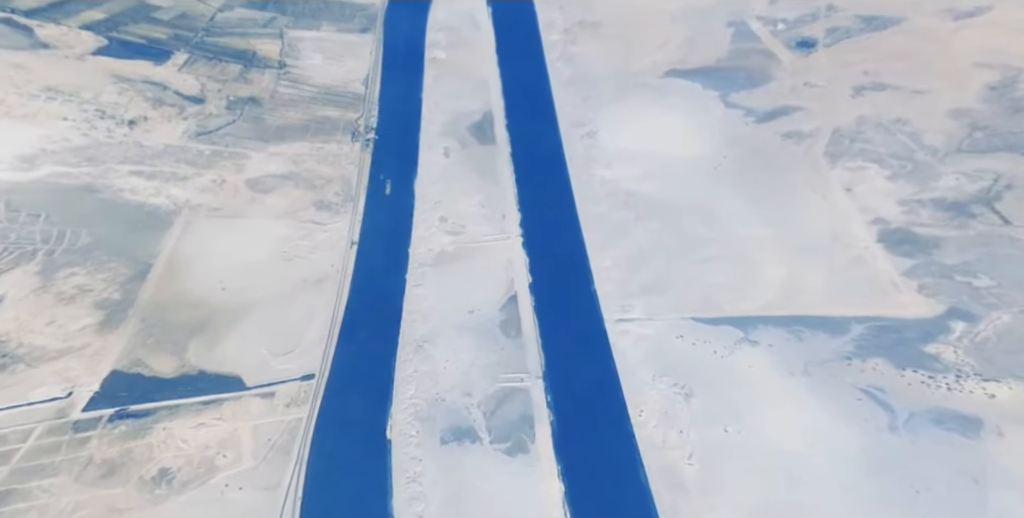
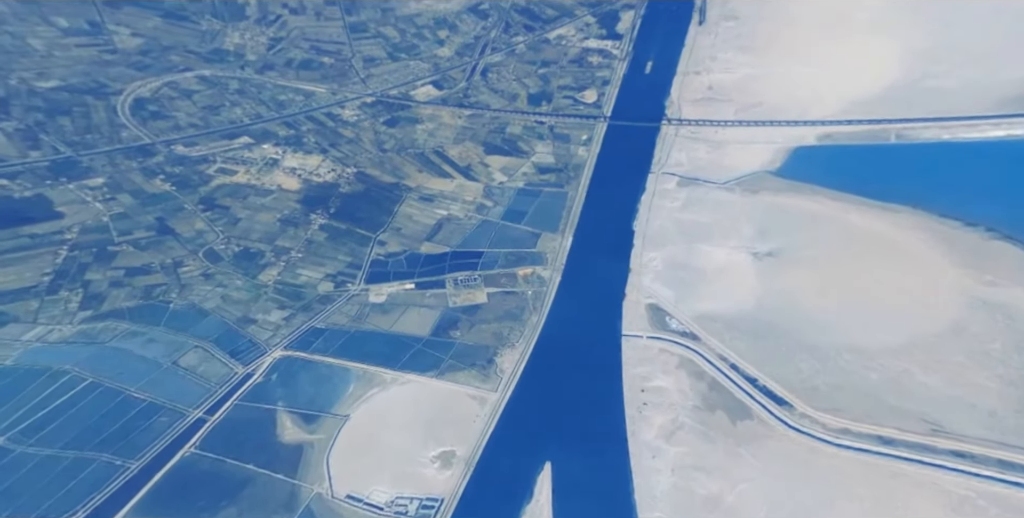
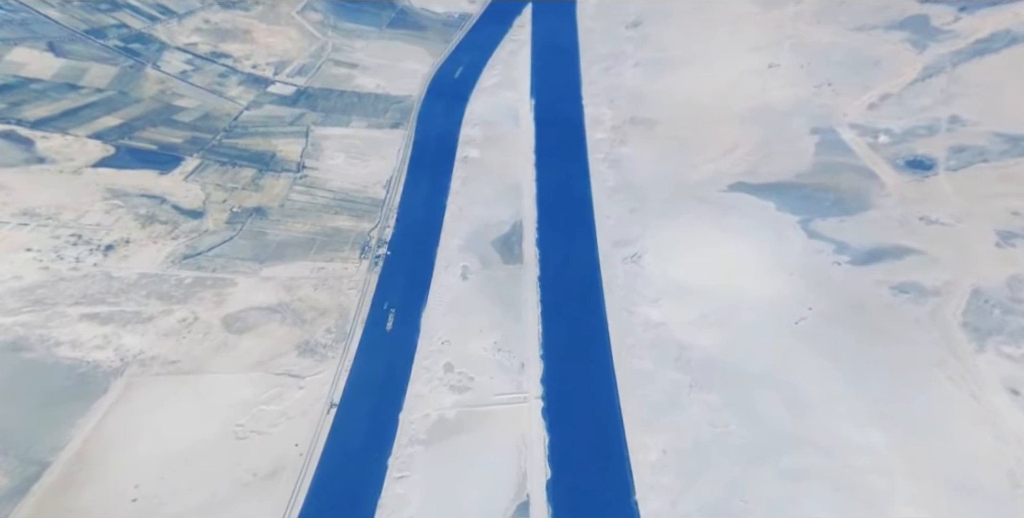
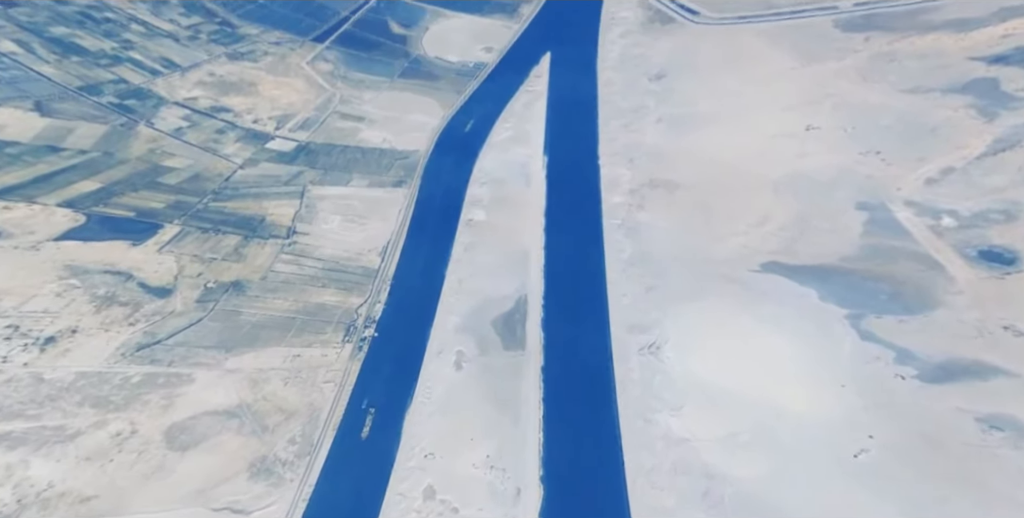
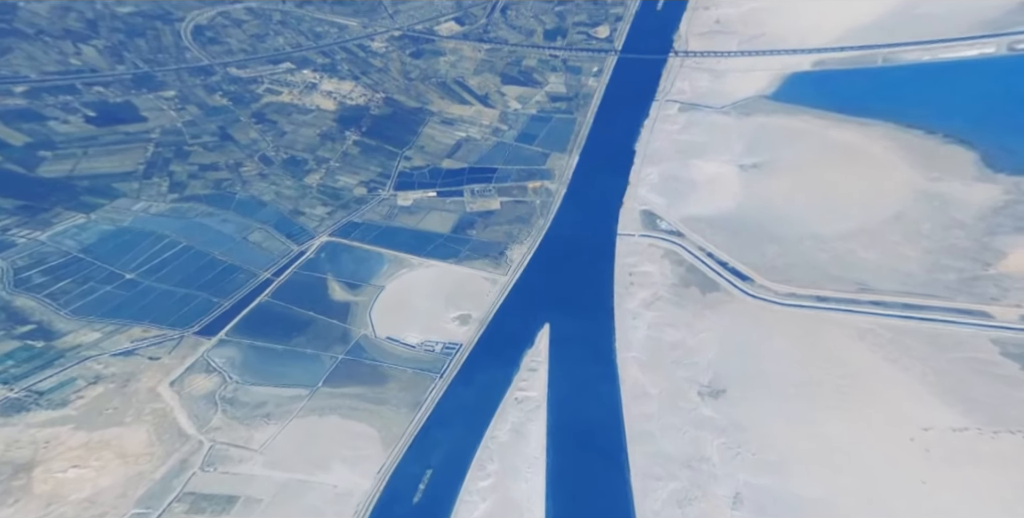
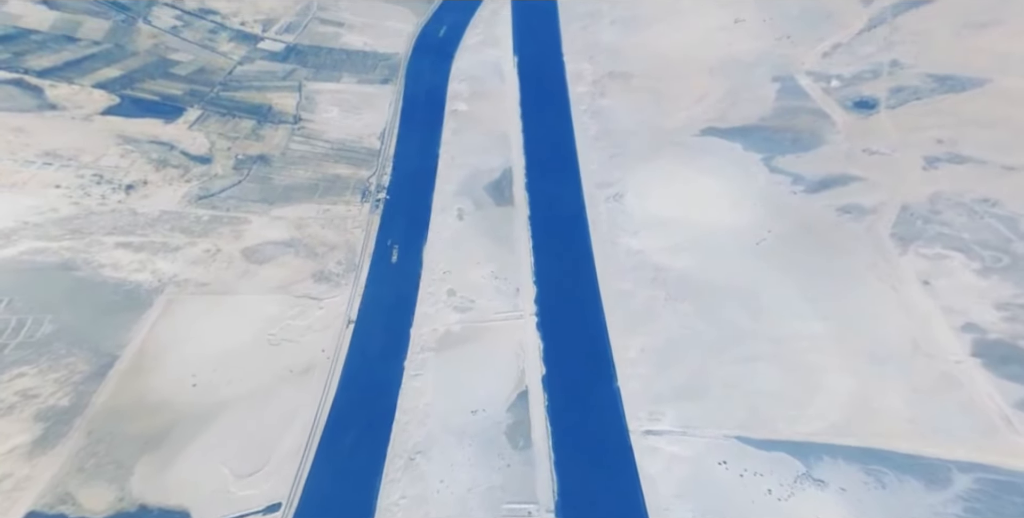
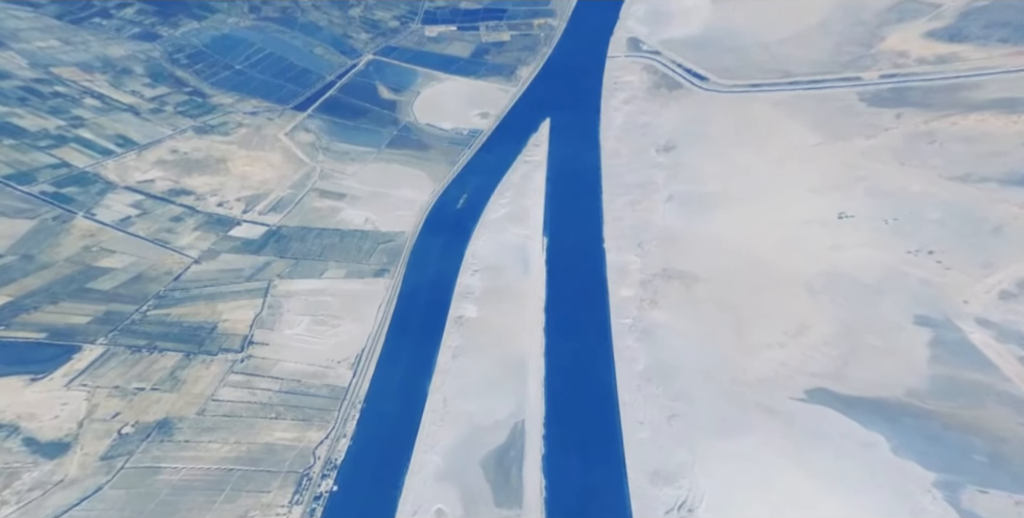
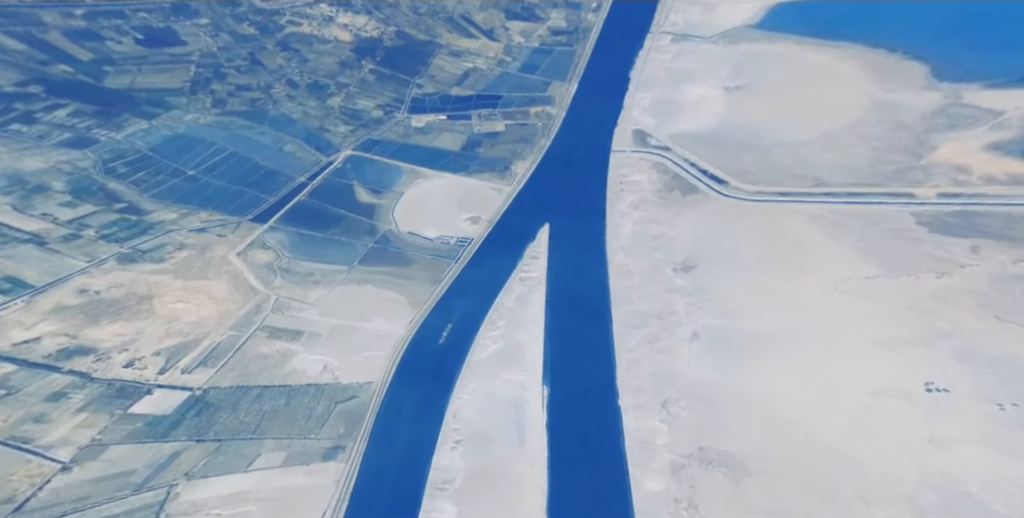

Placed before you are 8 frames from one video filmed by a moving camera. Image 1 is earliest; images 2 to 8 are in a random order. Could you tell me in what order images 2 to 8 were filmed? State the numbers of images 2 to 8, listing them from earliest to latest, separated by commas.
6, 3, 4, 7, 8, 5, 2
